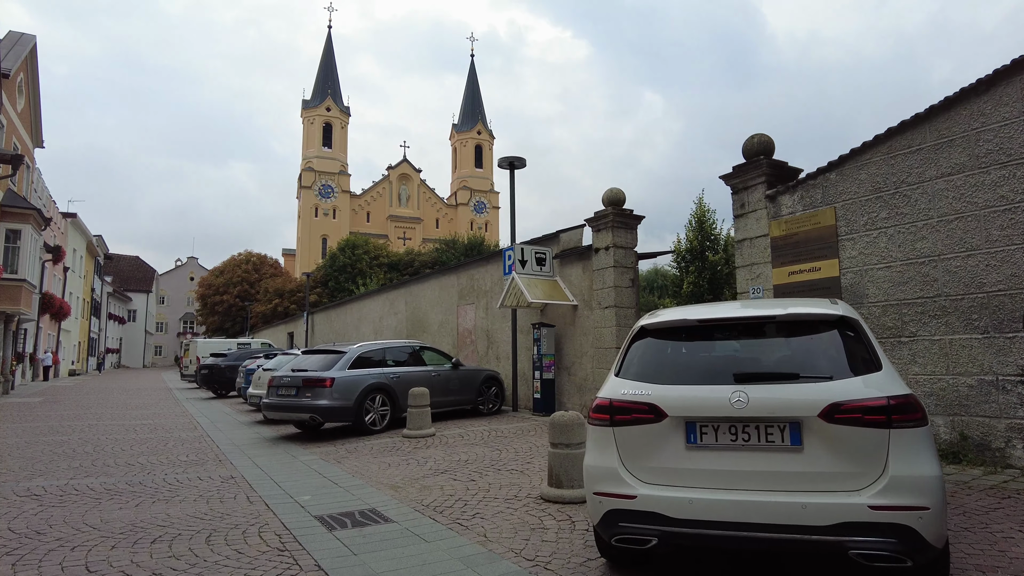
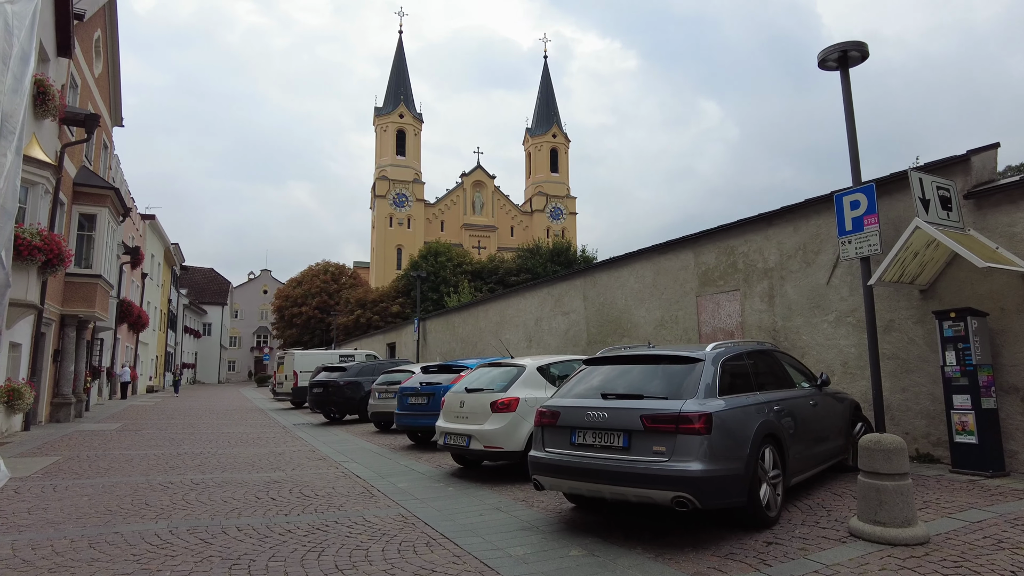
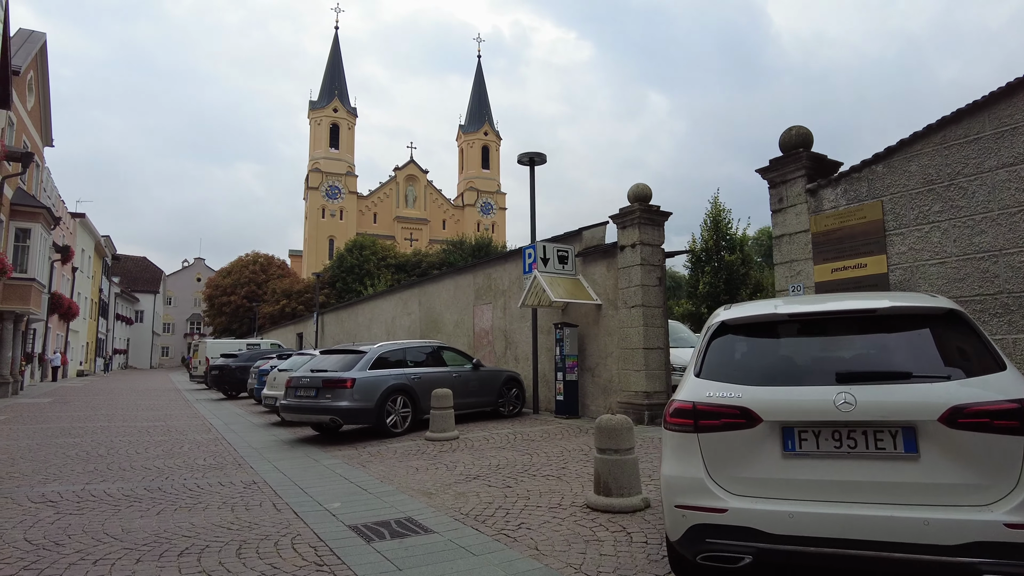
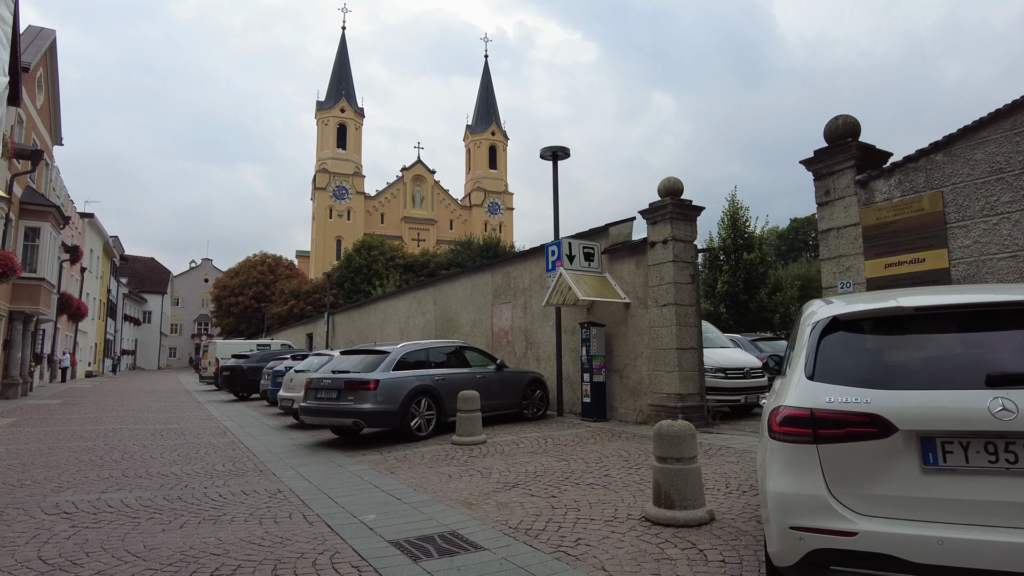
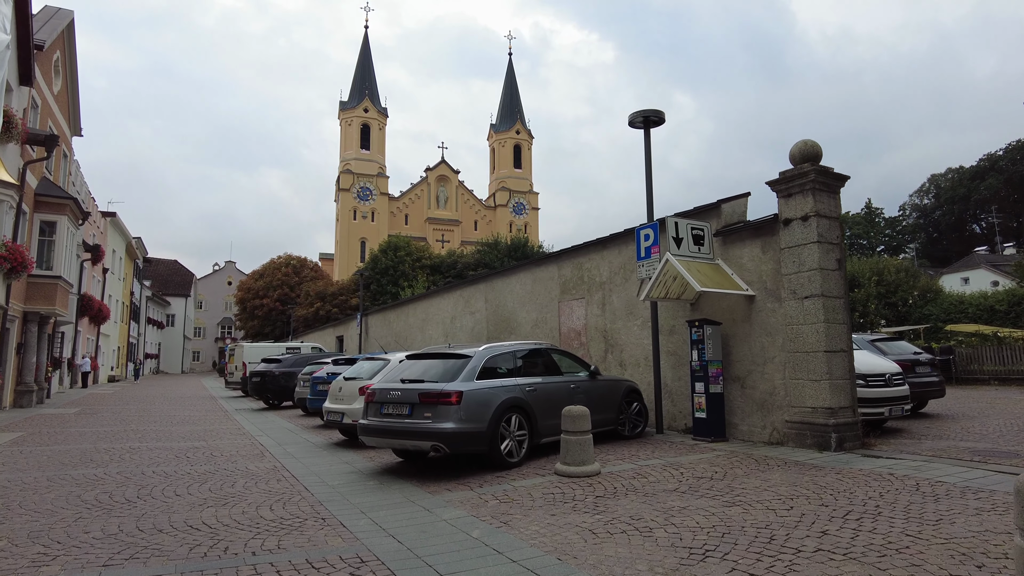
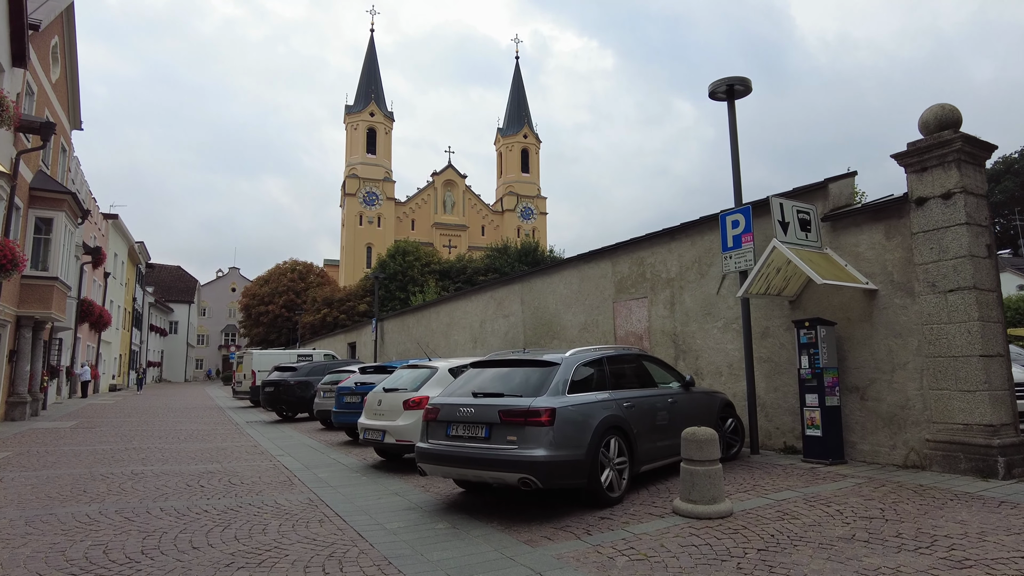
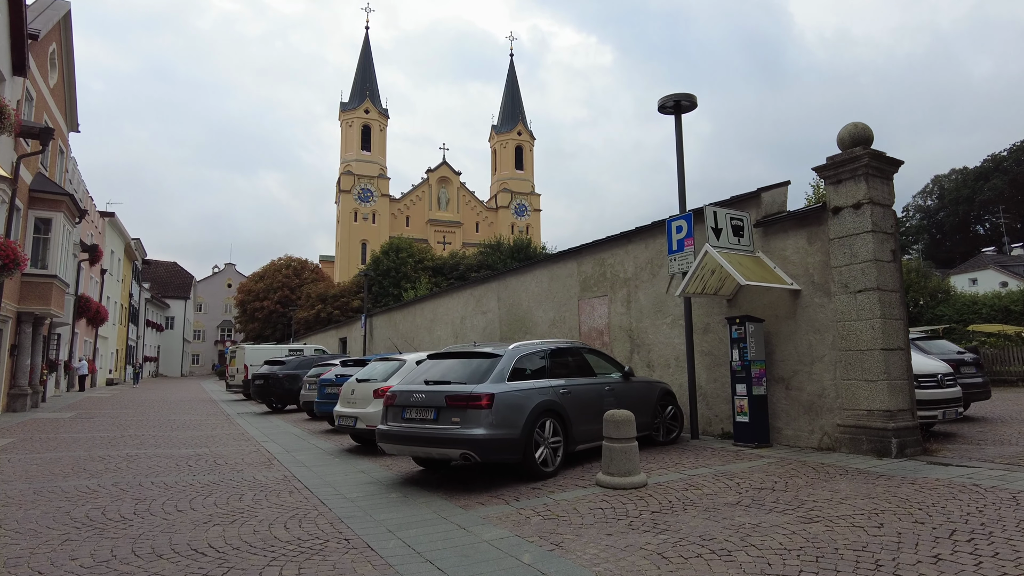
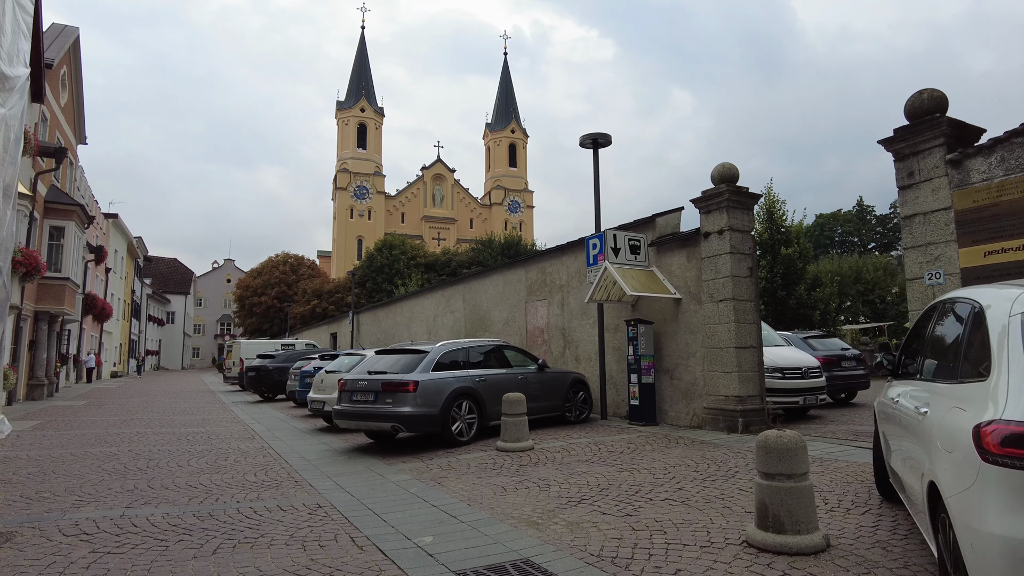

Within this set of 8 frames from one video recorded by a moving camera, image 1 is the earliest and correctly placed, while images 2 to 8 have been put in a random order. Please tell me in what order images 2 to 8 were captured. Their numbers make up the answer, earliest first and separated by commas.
3, 4, 8, 5, 7, 6, 2
